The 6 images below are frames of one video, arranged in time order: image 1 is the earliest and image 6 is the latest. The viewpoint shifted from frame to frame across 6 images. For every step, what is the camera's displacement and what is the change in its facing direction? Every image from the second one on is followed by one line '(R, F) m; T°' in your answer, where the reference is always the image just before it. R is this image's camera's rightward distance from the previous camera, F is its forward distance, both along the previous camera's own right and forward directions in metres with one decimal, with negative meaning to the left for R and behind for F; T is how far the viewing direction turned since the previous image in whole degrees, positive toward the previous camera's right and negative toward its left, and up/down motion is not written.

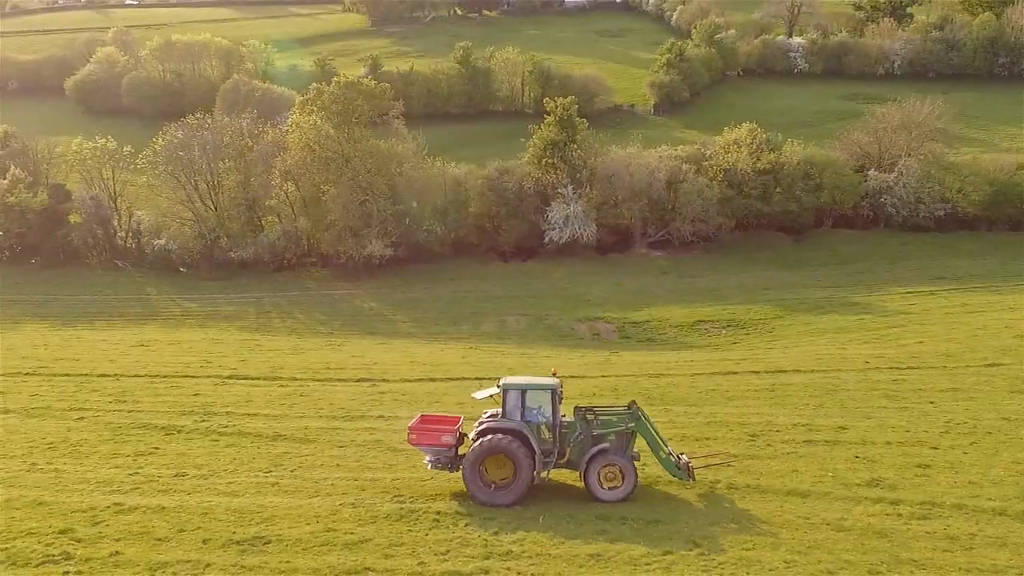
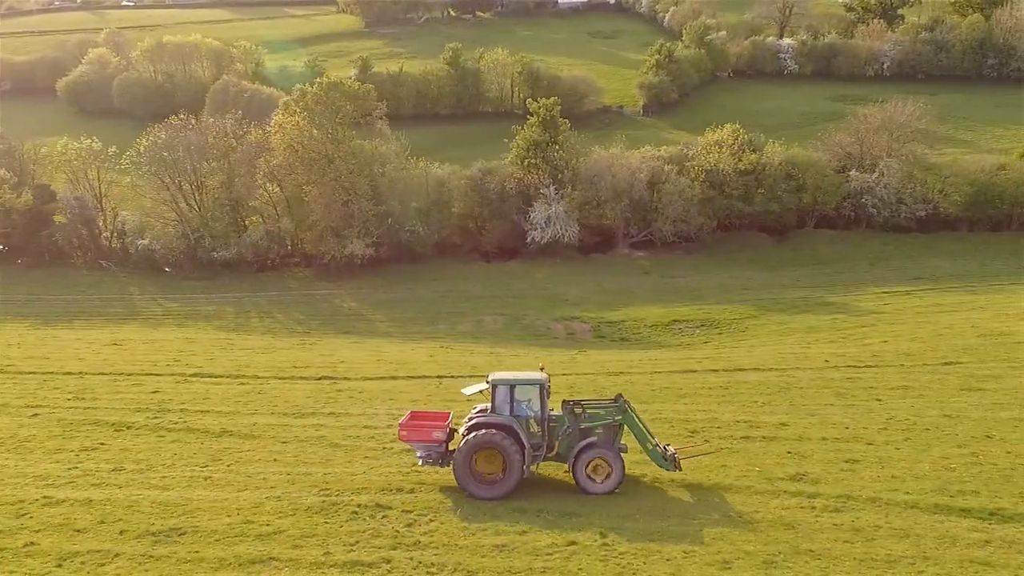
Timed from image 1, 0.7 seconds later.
(+1.0, -0.2) m; 0°
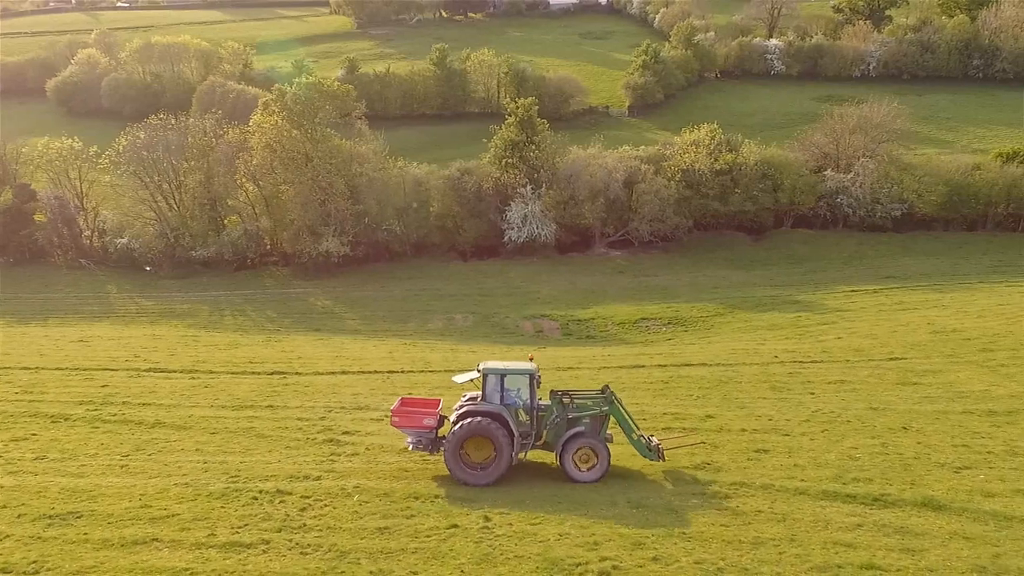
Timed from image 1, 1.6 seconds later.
(+1.2, -0.2) m; 0°
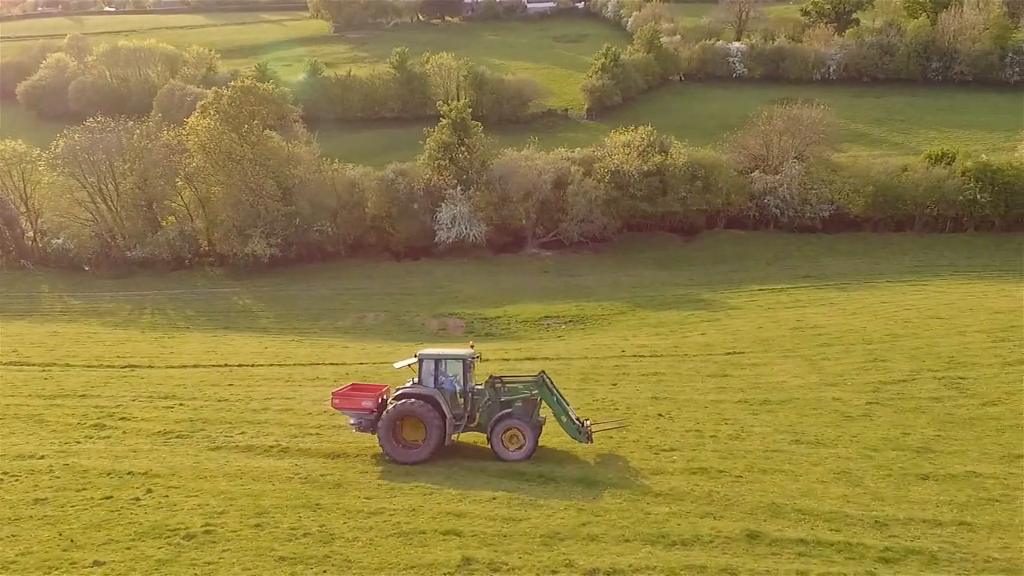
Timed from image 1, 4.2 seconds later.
(+4.0, -0.5) m; 0°
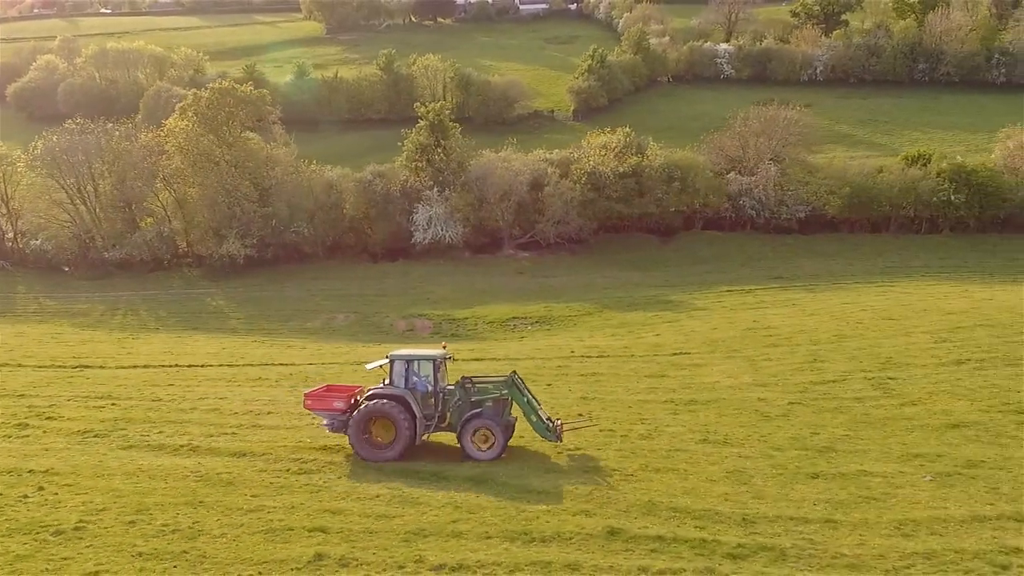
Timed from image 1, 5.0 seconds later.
(+1.4, -0.2) m; 0°
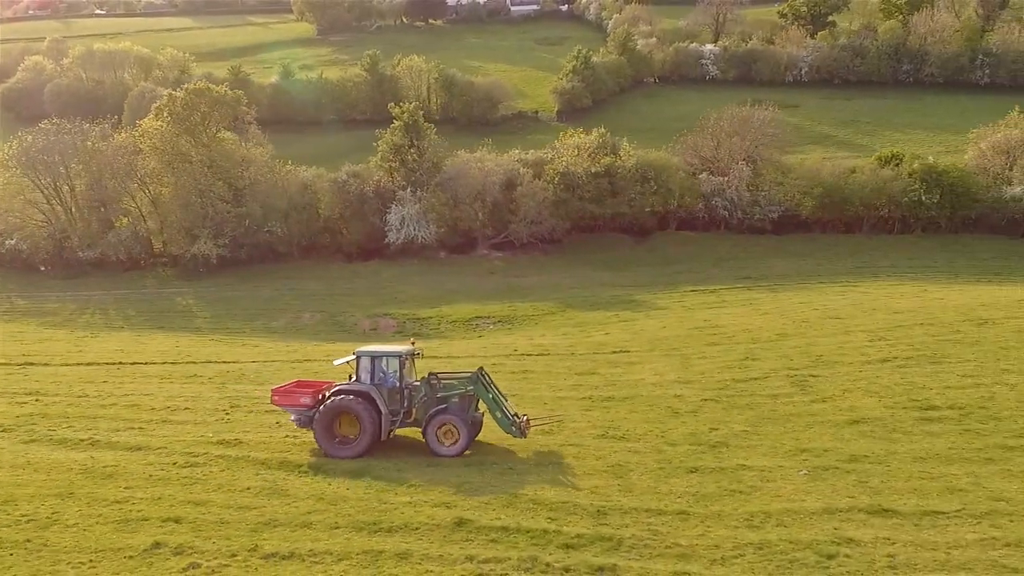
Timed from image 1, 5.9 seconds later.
(+1.6, -0.1) m; 0°
